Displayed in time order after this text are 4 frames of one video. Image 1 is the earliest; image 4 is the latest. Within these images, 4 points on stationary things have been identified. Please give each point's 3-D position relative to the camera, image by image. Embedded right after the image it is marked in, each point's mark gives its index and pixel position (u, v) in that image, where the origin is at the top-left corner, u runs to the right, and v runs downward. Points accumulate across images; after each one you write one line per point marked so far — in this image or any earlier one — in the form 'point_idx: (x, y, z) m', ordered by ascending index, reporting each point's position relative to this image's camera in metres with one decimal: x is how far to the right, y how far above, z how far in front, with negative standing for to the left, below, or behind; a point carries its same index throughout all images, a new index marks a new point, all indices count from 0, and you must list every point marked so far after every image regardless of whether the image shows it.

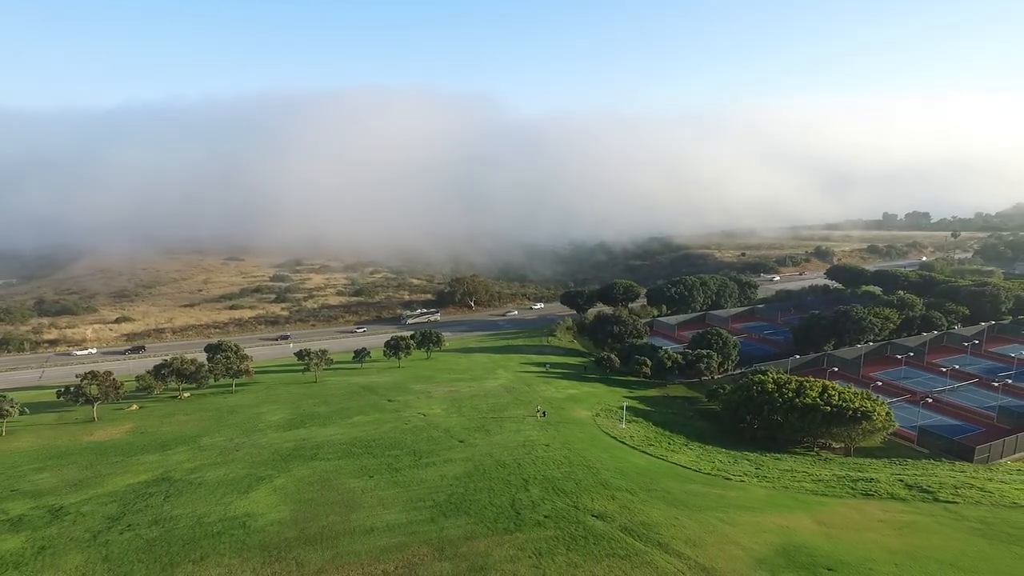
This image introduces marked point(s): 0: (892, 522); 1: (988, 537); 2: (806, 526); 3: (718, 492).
0: (+11.2, -6.9, +16.6) m
1: (+13.1, -6.8, +15.4) m
2: (+8.6, -6.9, +16.3) m
3: (+7.1, -7.0, +19.2) m
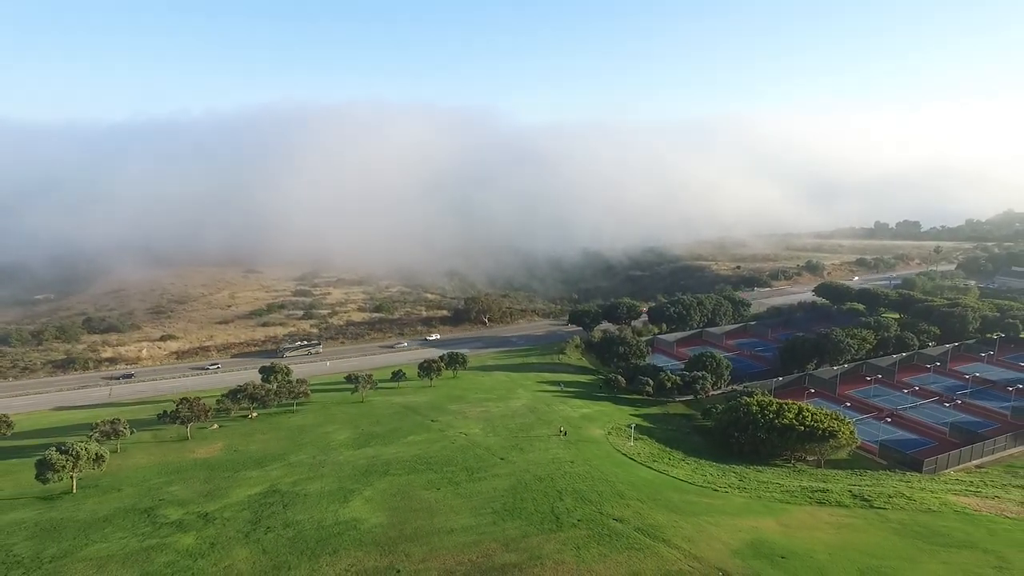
0: (+12.9, -9.4, +22.3) m
1: (+14.8, -9.3, +21.2) m
2: (+10.2, -9.4, +22.1) m
3: (+8.7, -9.5, +25.0) m
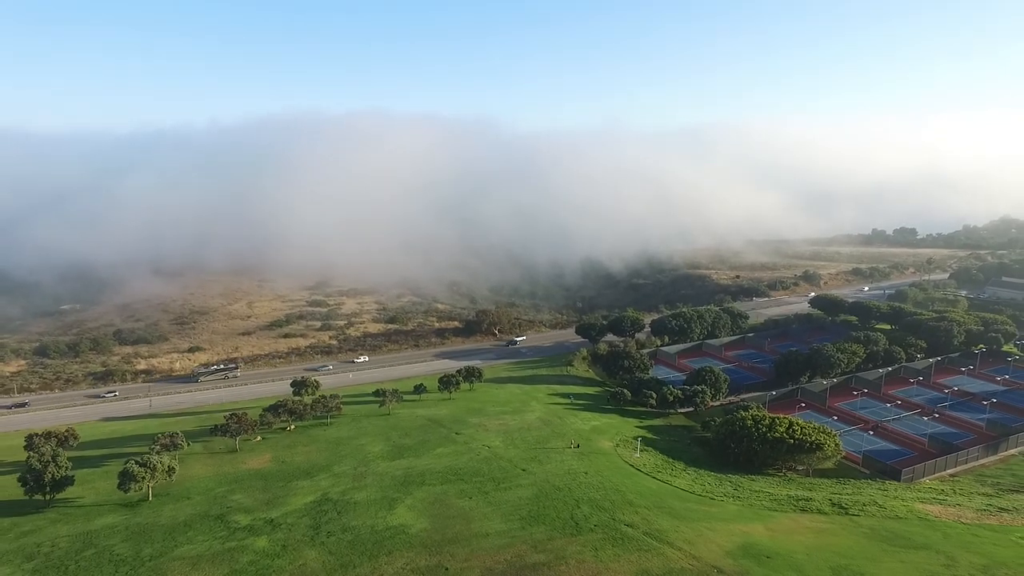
0: (+14.1, -11.2, +26.1) m
1: (+16.0, -11.1, +25.0) m
2: (+11.4, -11.2, +25.9) m
3: (+10.0, -11.3, +28.8) m
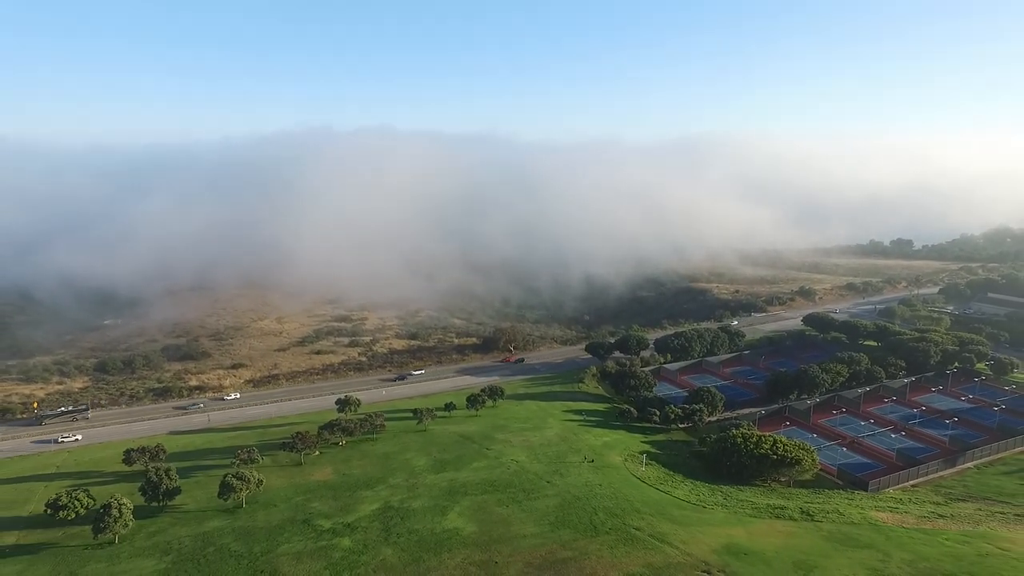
0: (+15.9, -14.2, +32.7) m
1: (+17.8, -14.2, +31.6) m
2: (+13.3, -14.3, +32.5) m
3: (+11.8, -14.4, +35.4) m
